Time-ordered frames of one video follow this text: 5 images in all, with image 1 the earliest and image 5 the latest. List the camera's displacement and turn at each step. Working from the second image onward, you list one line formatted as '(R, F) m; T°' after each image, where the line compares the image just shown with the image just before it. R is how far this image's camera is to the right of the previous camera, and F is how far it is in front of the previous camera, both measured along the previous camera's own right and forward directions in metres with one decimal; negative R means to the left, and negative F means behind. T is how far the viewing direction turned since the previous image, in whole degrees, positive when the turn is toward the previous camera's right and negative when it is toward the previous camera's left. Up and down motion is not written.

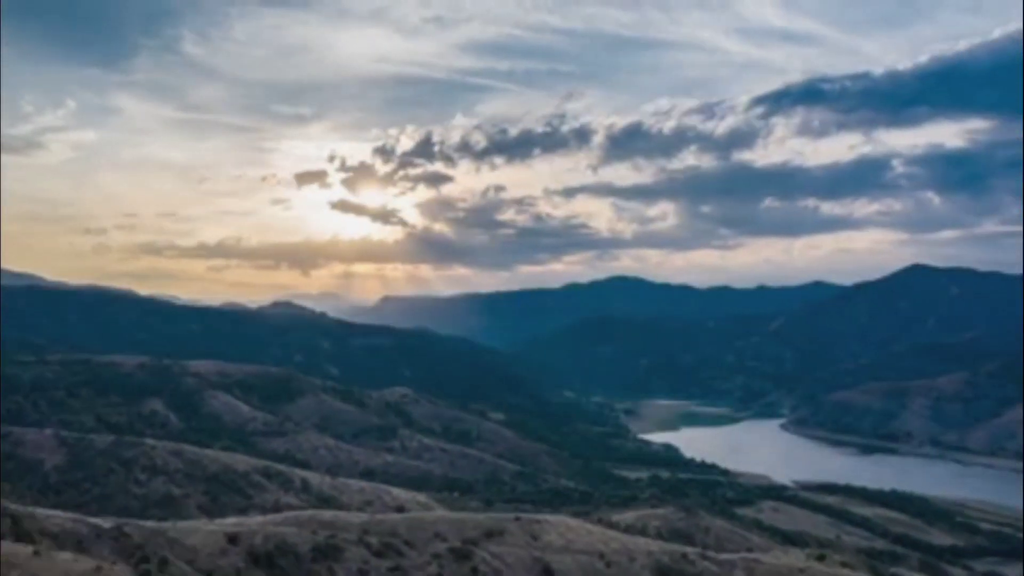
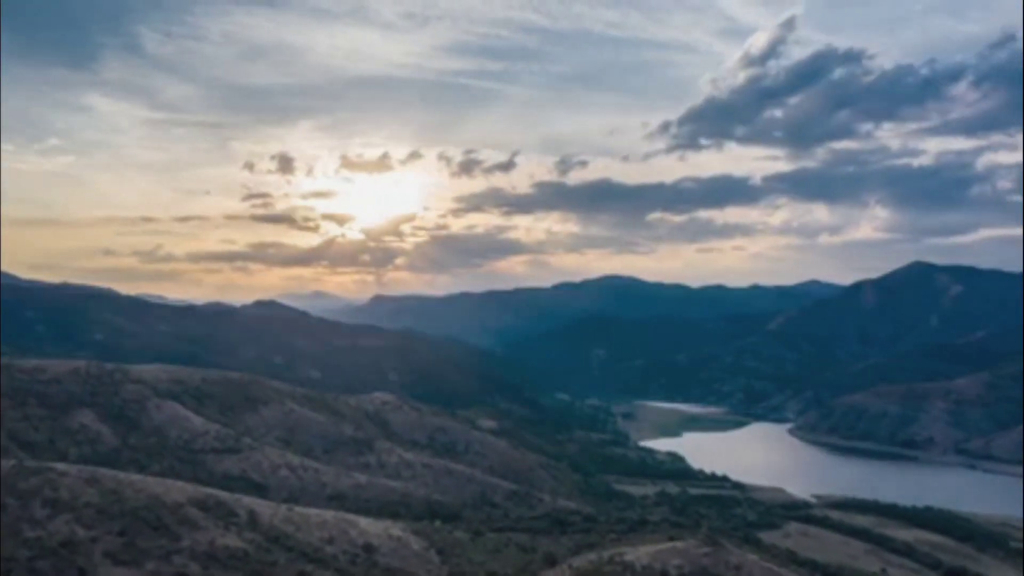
(0.0, +8.6) m; 0°
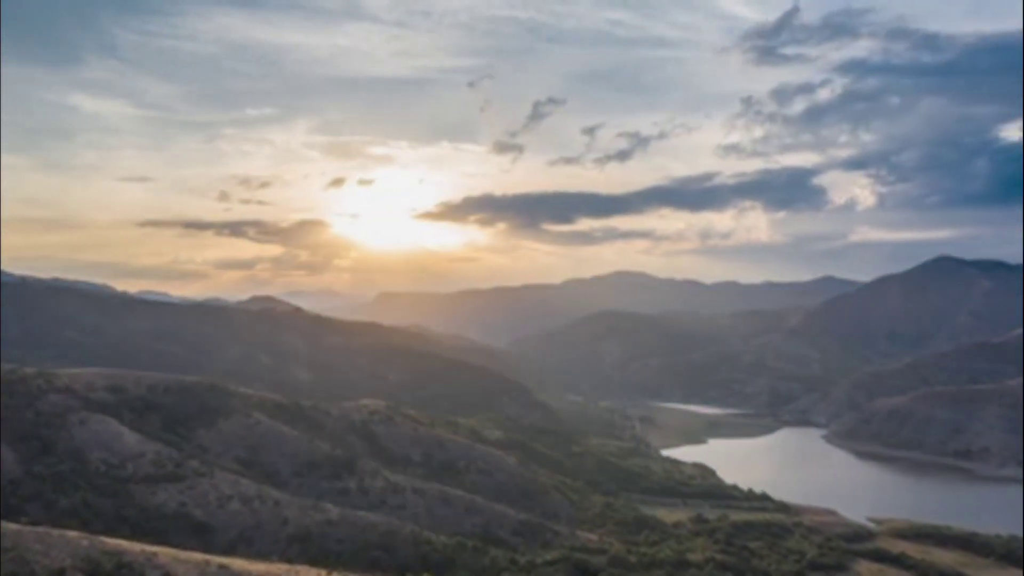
(-0.1, +11.0) m; 0°
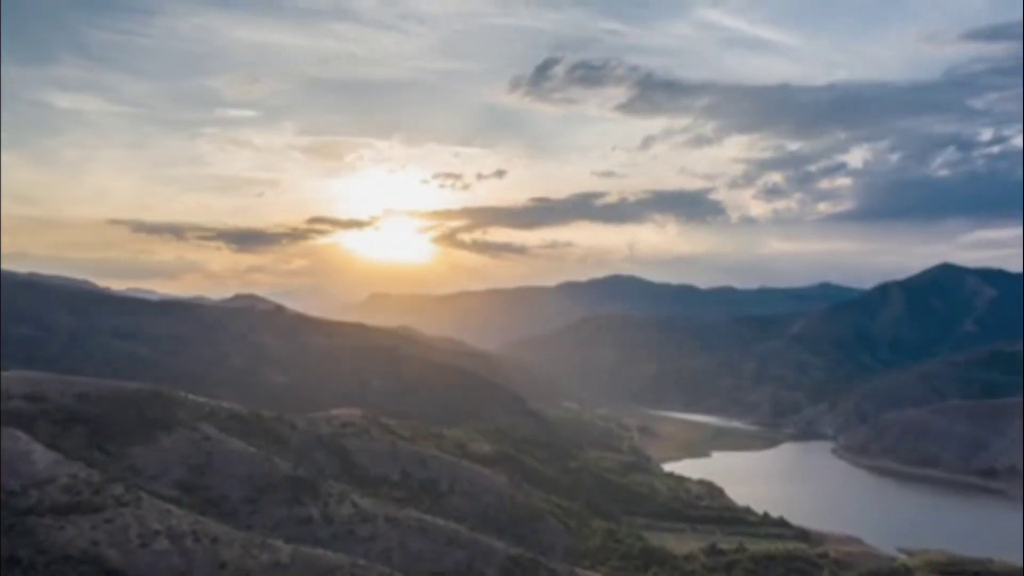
(0.0, +7.6) m; 0°
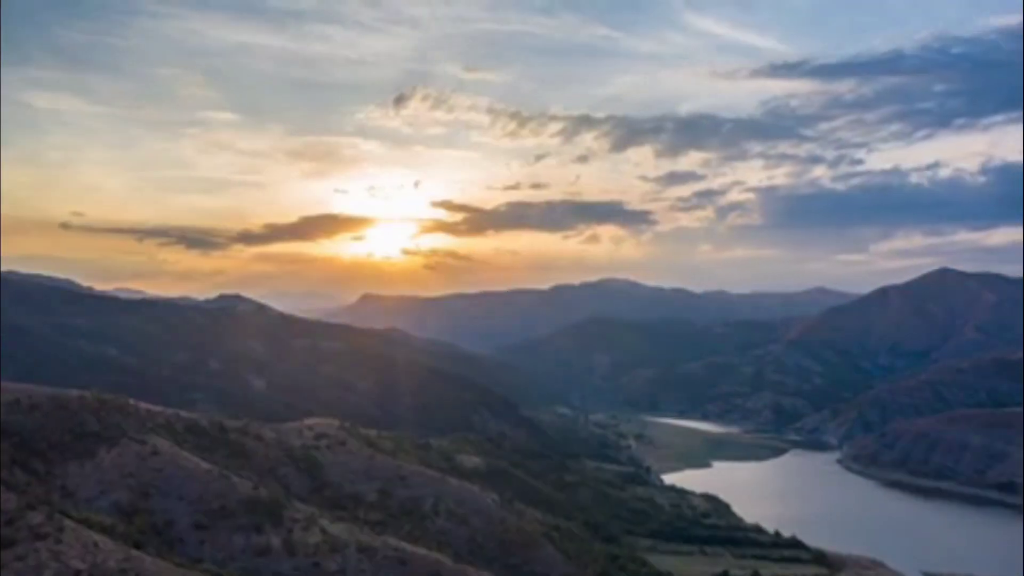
(0.0, +5.6) m; 0°
